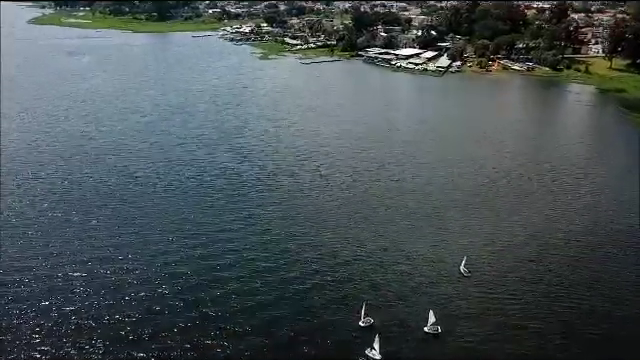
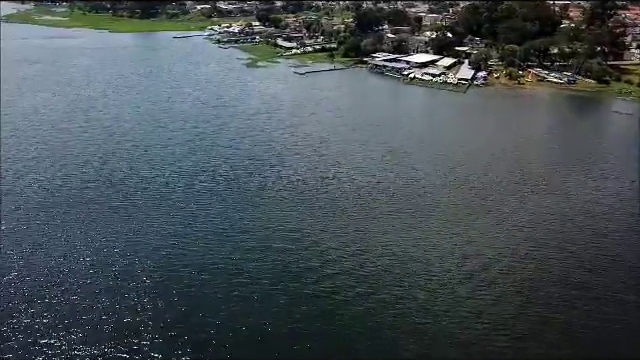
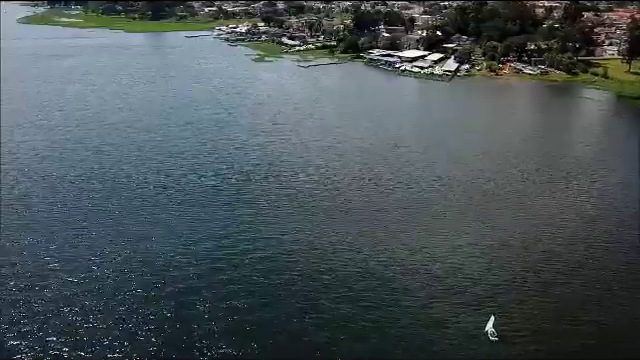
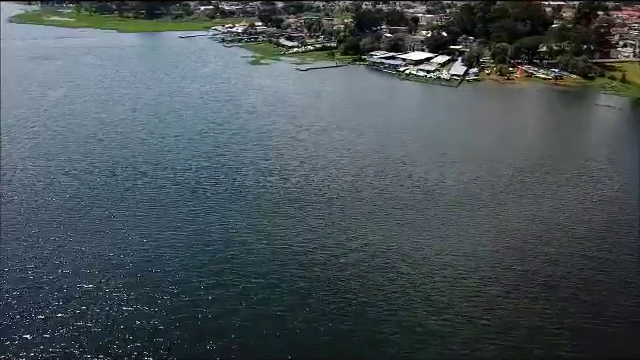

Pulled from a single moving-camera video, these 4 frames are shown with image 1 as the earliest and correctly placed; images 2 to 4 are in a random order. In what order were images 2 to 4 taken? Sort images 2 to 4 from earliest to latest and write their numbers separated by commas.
3, 4, 2
